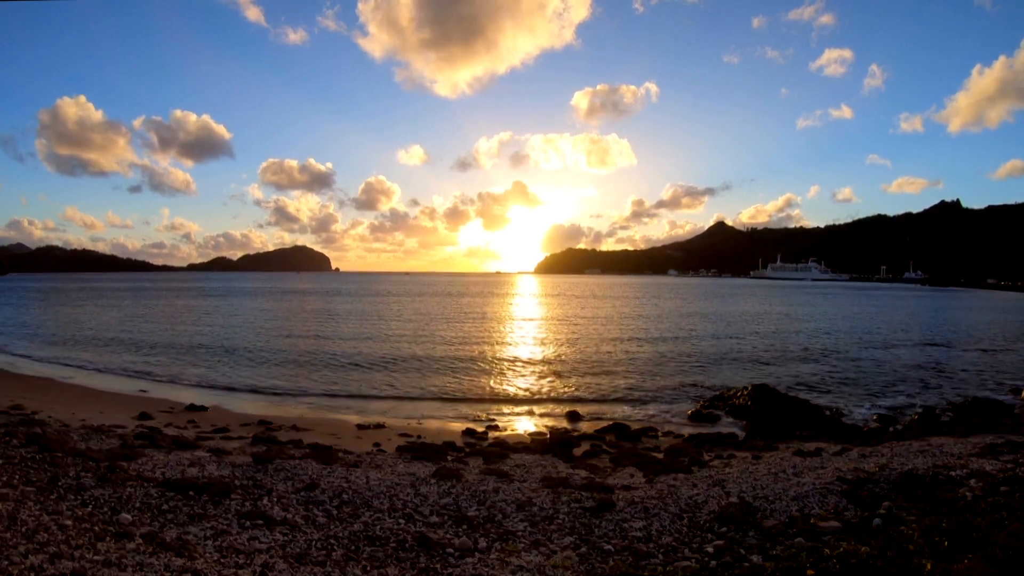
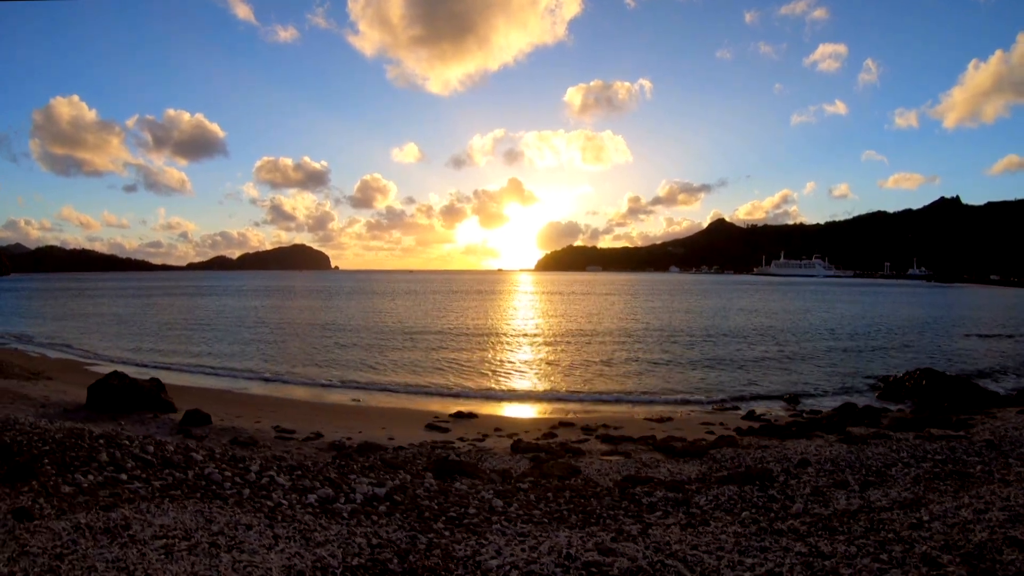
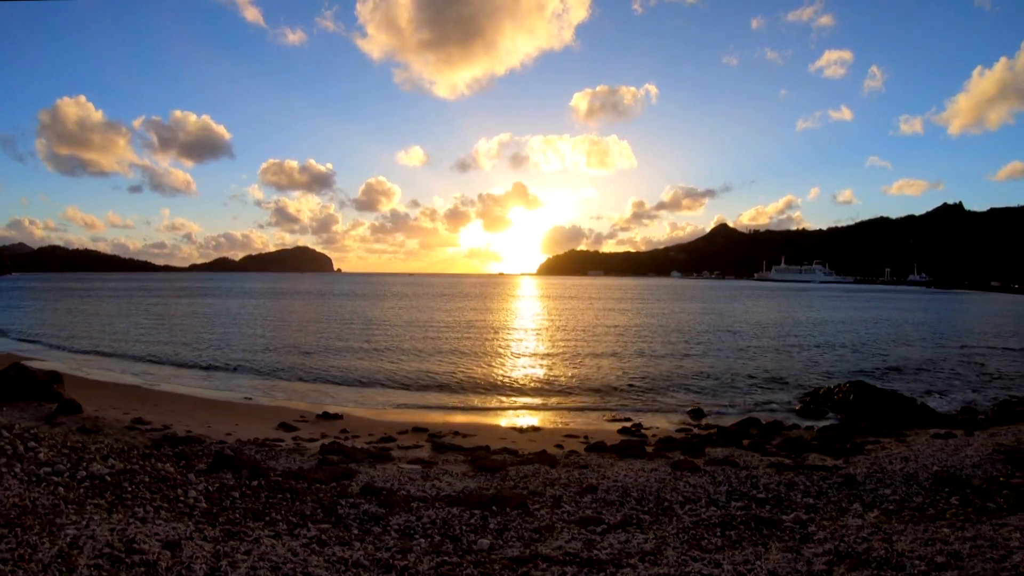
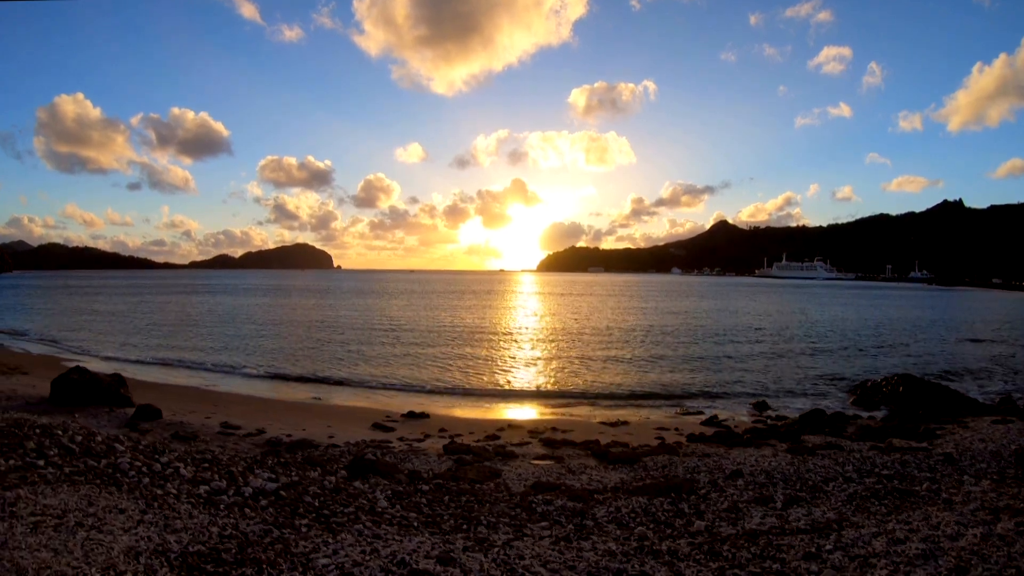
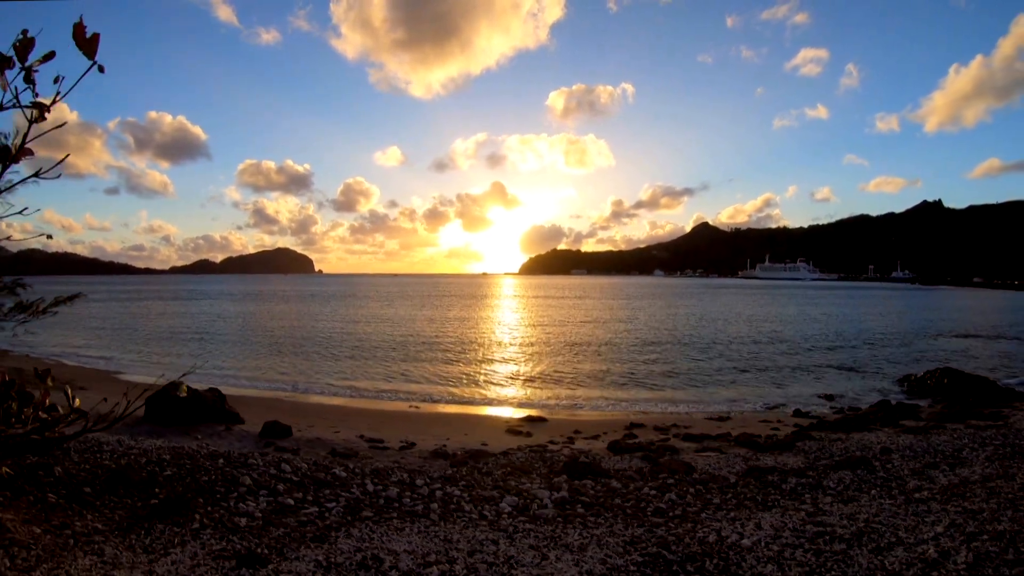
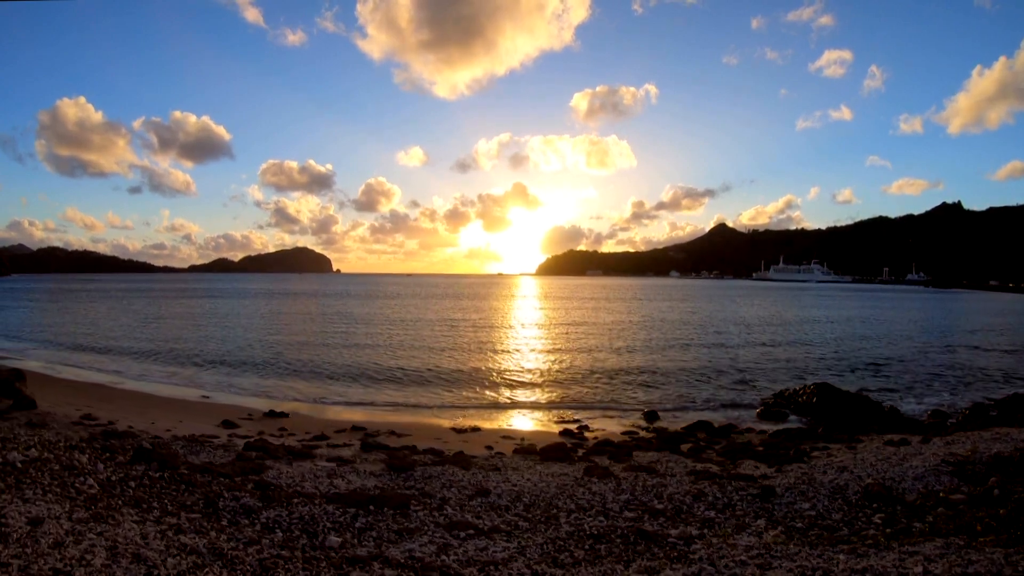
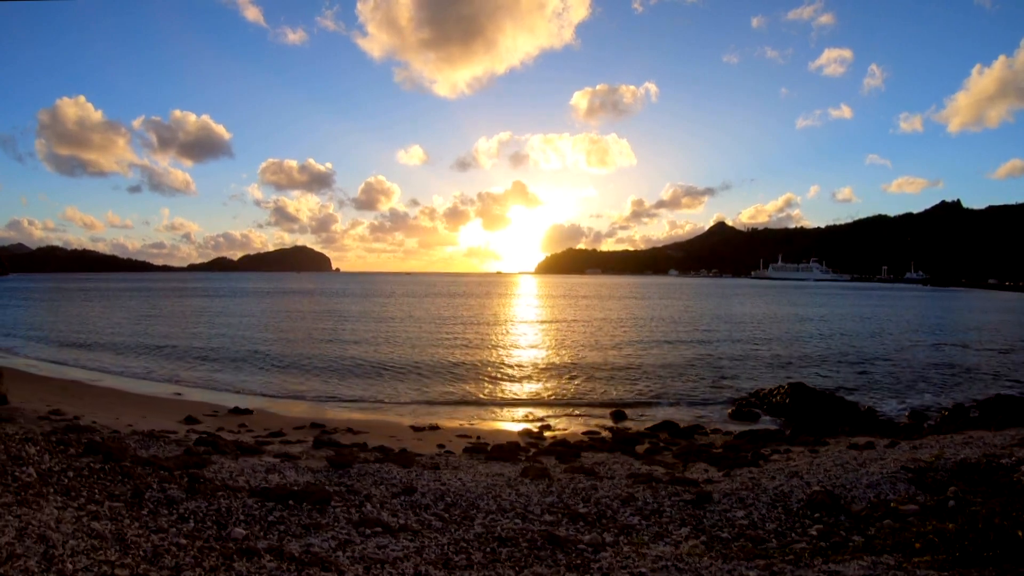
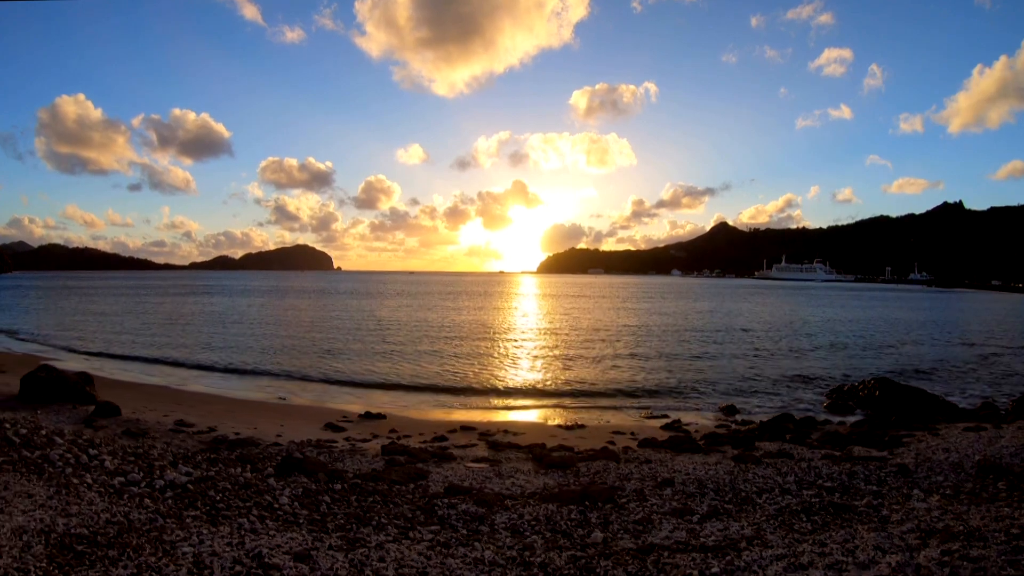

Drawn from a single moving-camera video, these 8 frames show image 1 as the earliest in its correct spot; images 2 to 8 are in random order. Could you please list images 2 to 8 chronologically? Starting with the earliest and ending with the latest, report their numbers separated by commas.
7, 6, 3, 8, 4, 2, 5
